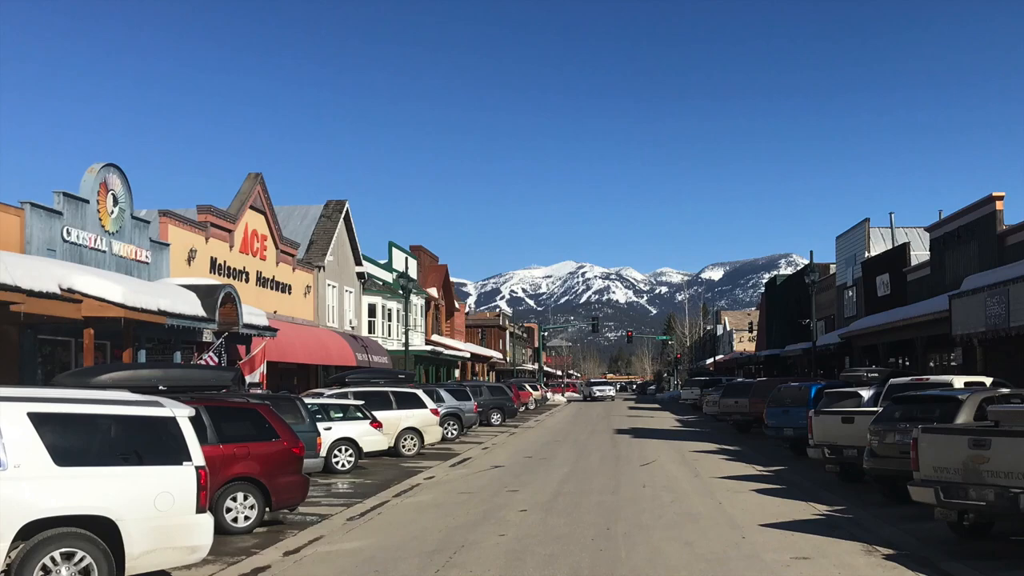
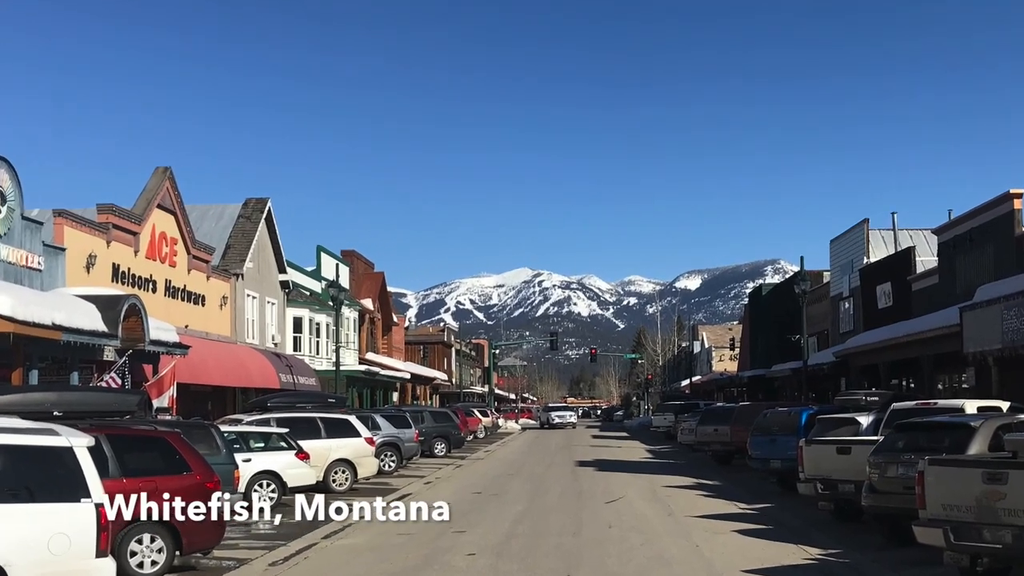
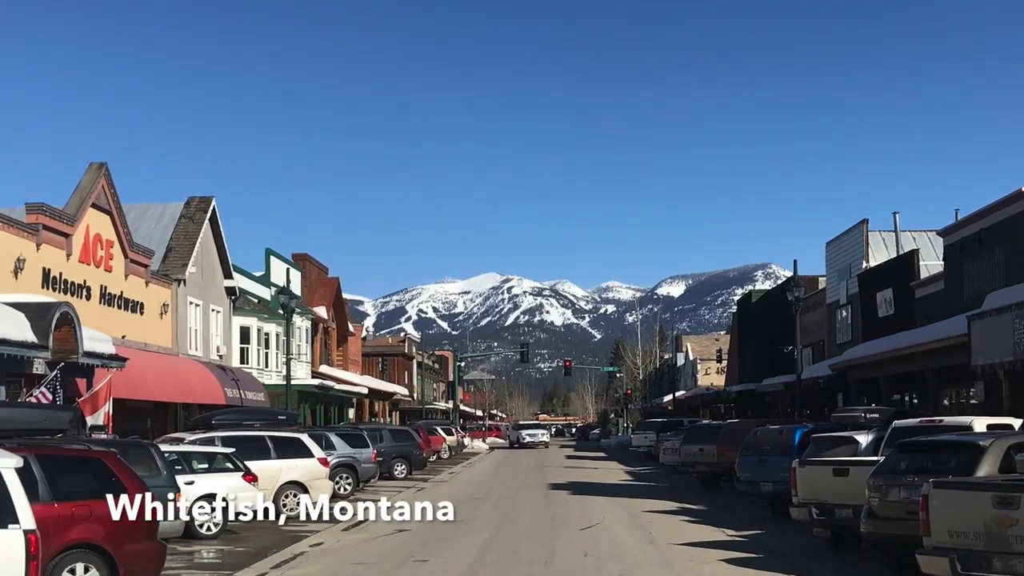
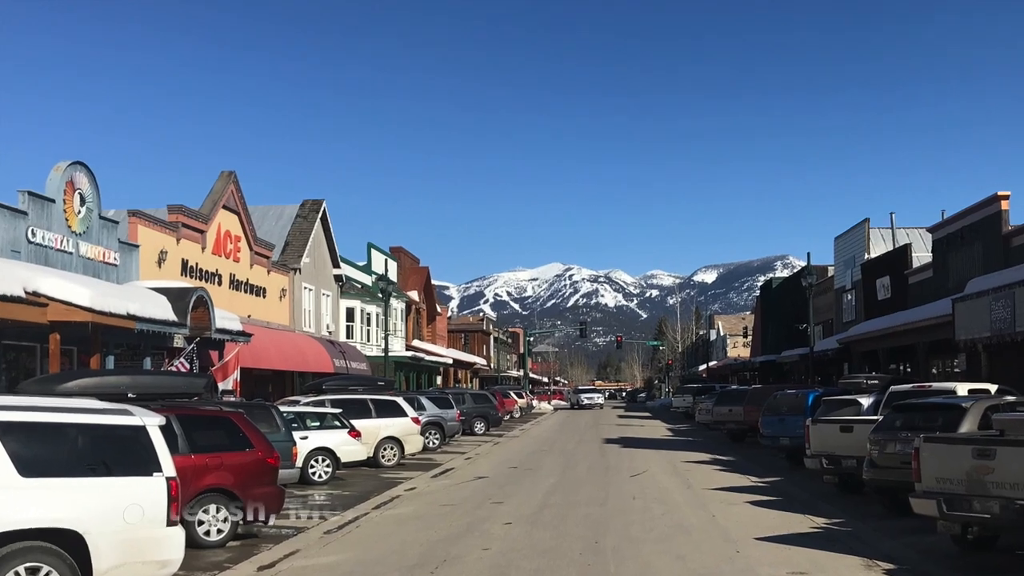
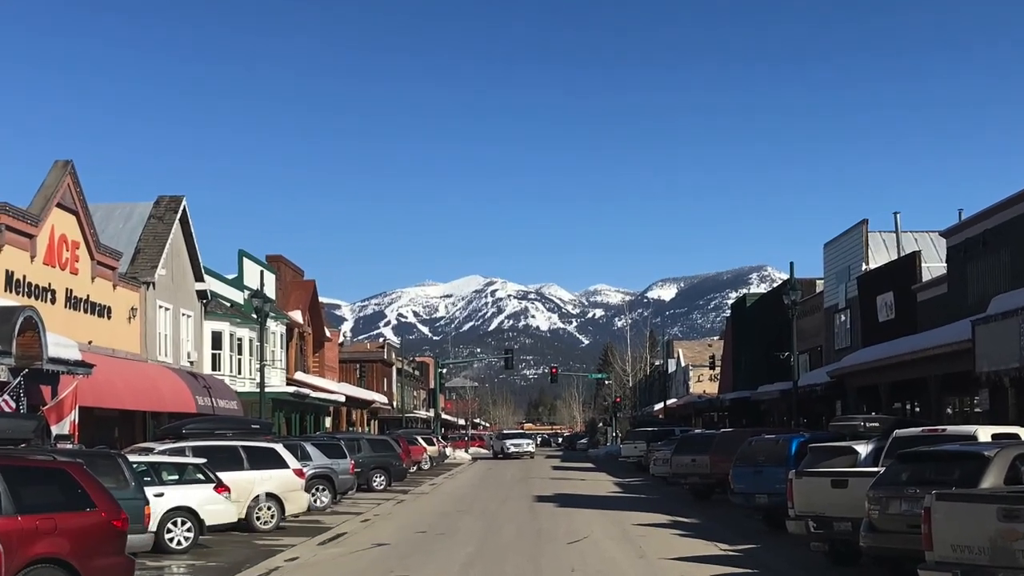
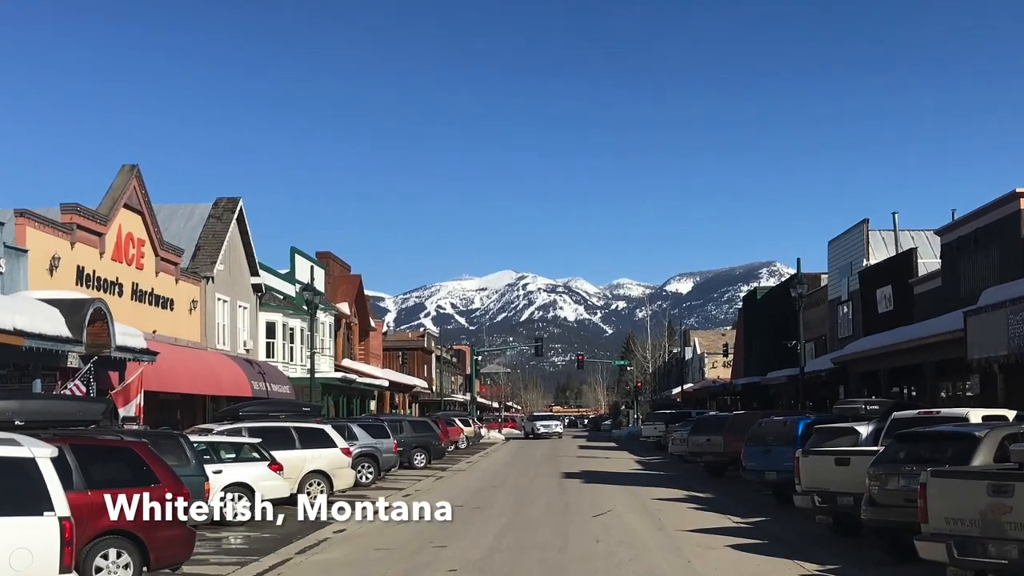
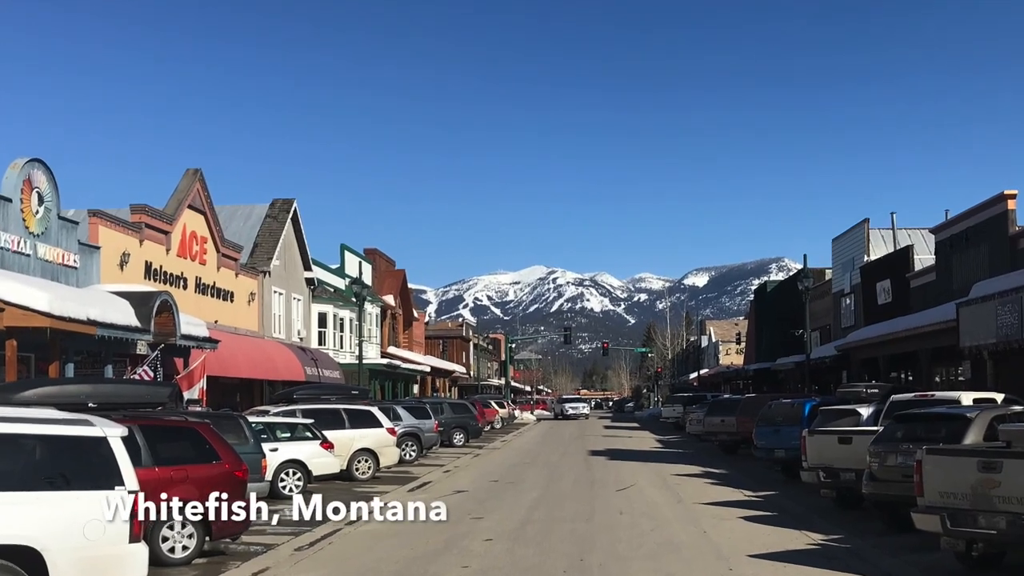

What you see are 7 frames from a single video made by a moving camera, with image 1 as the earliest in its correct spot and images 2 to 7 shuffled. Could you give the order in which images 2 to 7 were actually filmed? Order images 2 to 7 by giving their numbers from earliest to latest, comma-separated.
4, 7, 2, 6, 3, 5
